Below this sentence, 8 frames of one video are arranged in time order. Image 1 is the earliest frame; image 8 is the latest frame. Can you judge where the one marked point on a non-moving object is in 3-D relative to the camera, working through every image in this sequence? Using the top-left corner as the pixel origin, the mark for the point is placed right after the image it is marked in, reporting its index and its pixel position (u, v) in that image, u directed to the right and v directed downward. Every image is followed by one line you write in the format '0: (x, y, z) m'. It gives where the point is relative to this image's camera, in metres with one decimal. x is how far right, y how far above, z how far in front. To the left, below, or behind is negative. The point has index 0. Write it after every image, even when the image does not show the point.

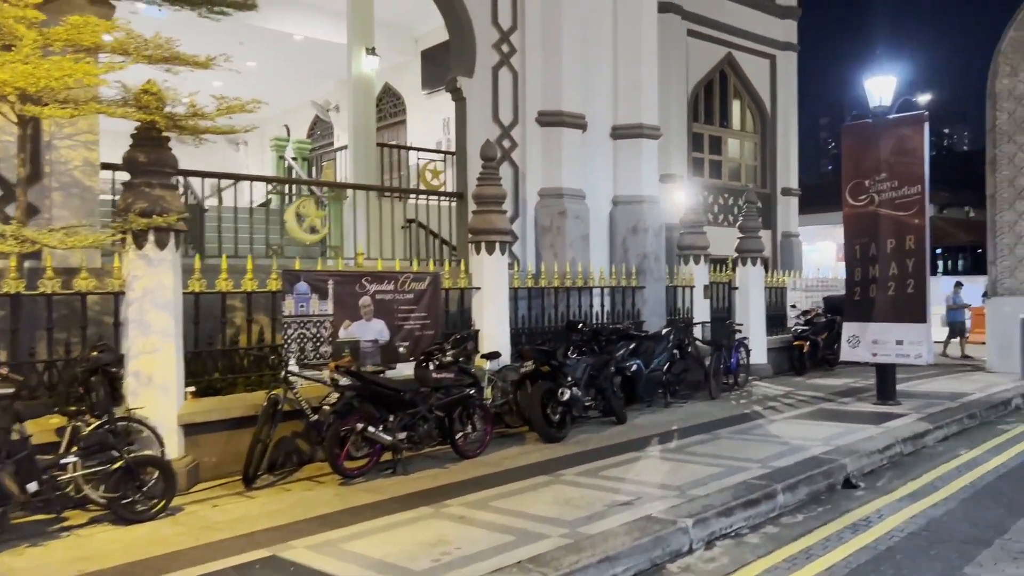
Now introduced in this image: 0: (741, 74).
0: (+5.7, +5.3, +19.3) m
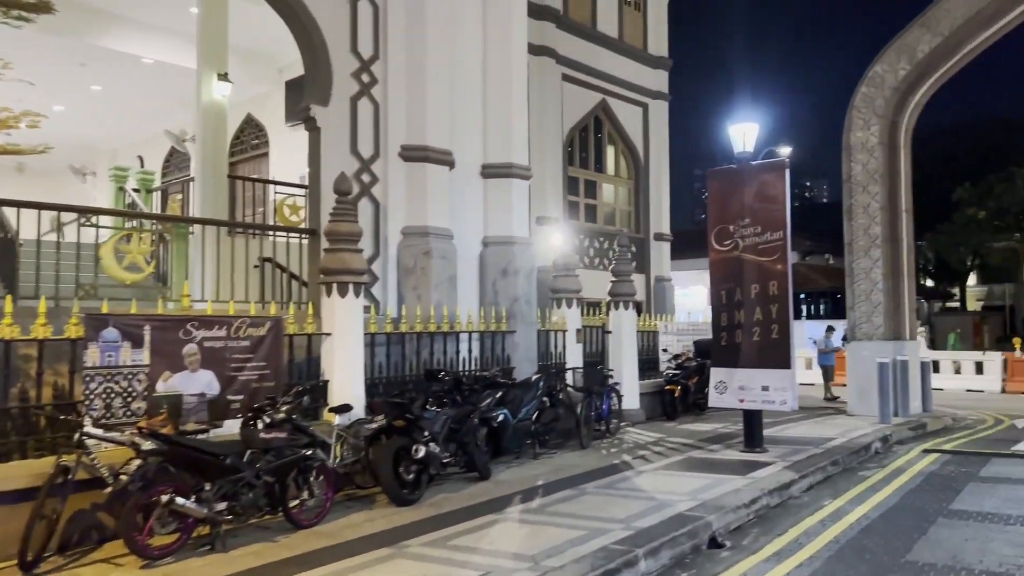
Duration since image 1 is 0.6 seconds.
0: (+2.6, +4.2, +19.5) m
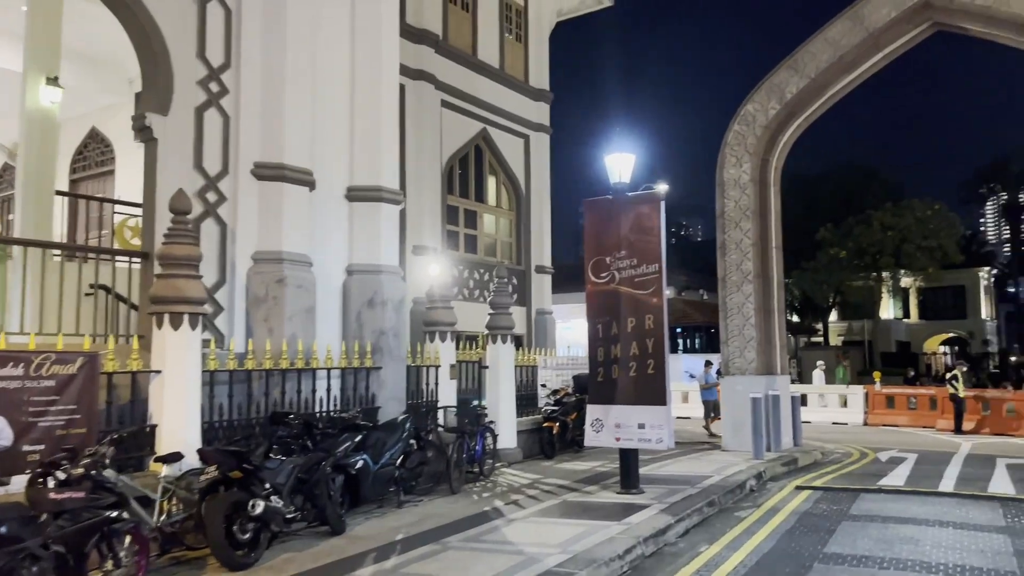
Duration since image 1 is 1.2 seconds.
0: (-0.4, +3.4, +19.1) m
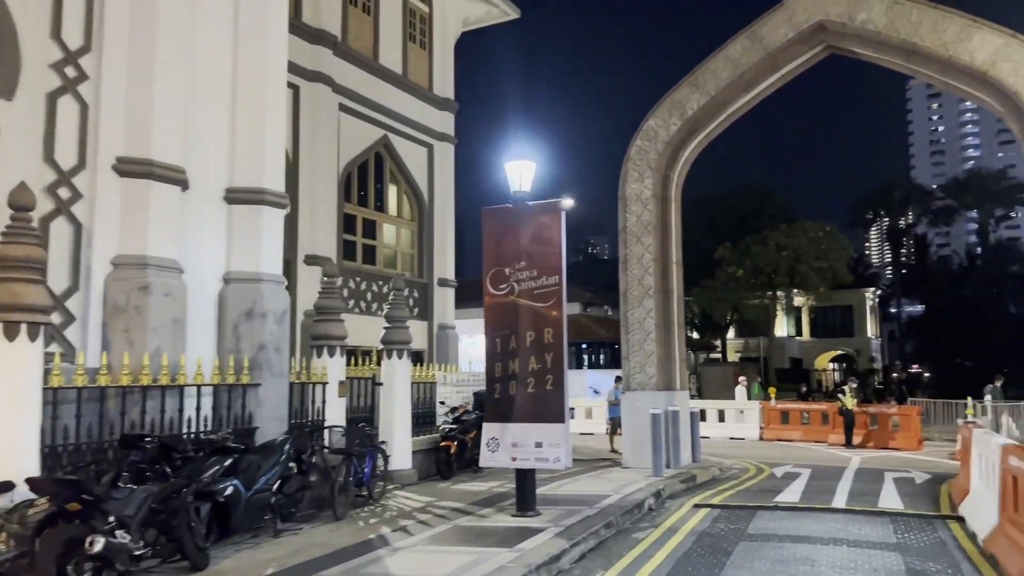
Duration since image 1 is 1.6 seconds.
0: (-2.7, +3.1, +18.5) m
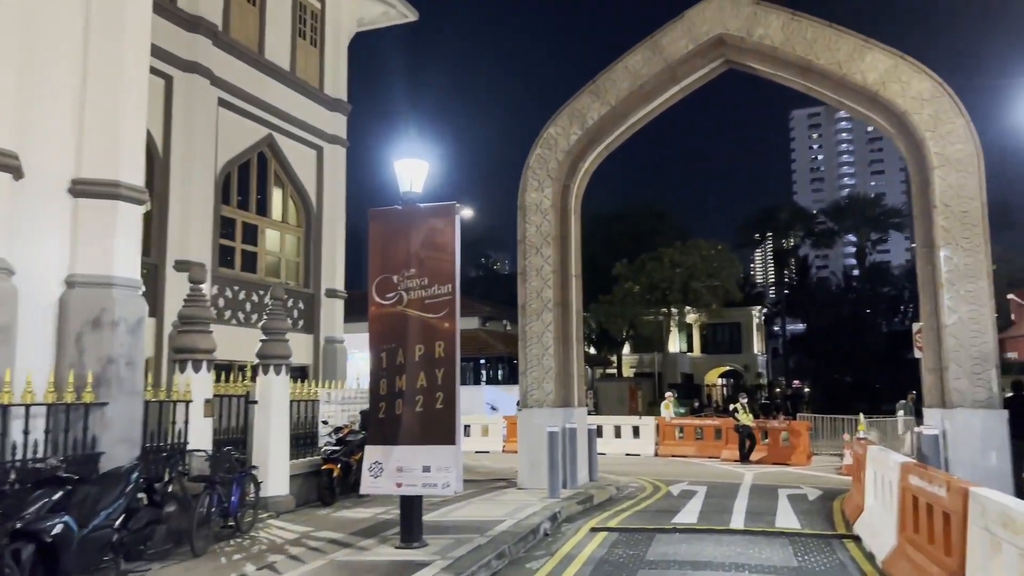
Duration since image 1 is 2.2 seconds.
0: (-5.1, +2.8, +17.3) m
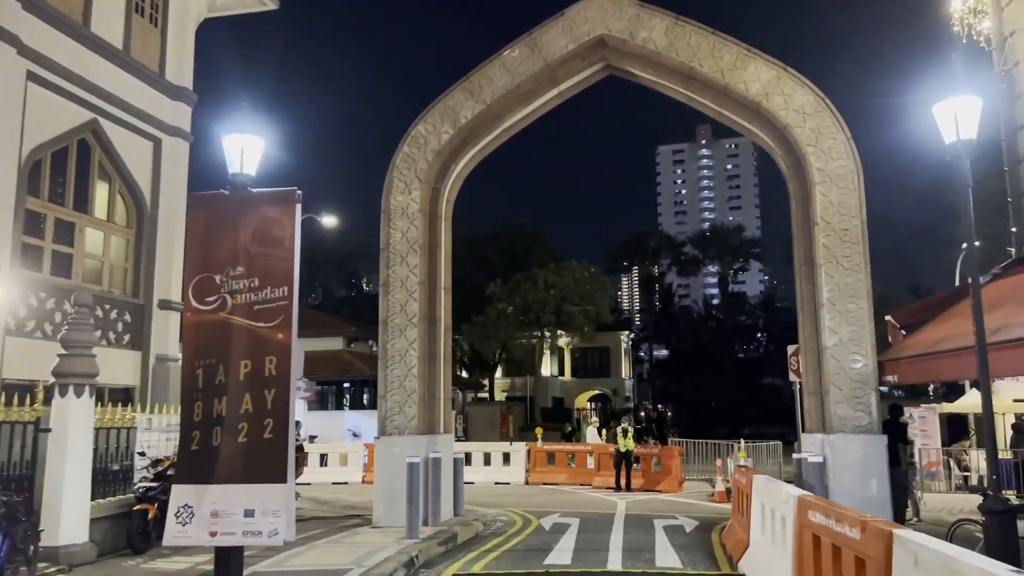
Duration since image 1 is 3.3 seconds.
0: (-7.7, +2.7, +15.1) m
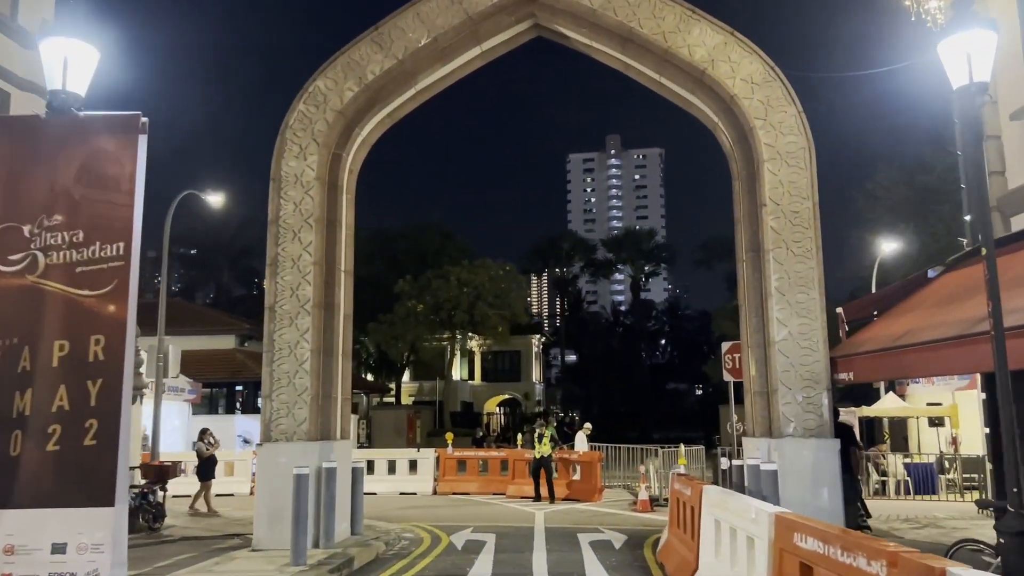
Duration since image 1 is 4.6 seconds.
0: (-9.1, +3.0, +12.6) m
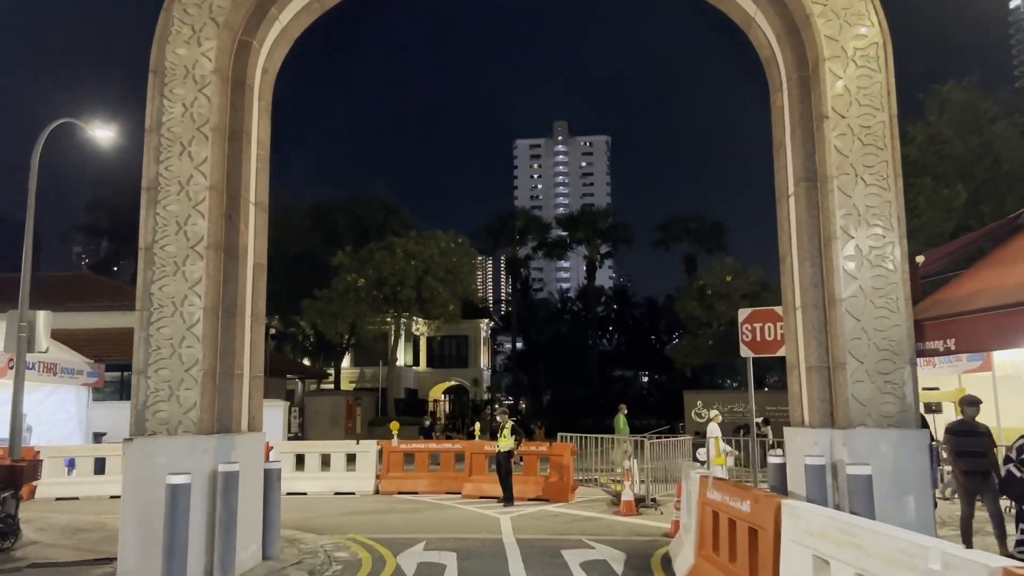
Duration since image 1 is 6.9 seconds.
0: (-9.5, +3.8, +9.0) m
